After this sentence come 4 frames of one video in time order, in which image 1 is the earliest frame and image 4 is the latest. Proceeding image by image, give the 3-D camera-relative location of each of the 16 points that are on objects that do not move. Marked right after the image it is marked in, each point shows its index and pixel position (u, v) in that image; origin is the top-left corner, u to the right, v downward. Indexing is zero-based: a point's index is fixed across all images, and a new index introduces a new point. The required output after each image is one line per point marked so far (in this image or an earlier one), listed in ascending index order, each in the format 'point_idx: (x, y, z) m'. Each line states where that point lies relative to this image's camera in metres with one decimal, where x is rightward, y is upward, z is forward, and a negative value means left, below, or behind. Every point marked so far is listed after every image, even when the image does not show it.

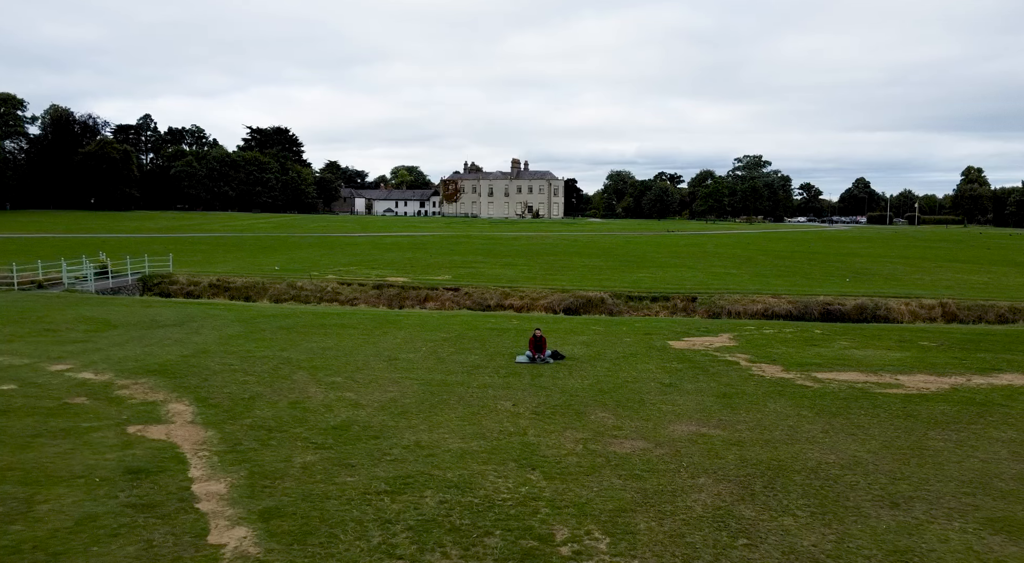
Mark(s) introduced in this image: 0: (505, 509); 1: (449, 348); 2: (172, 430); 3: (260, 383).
0: (-0.1, -3.0, +8.6) m
1: (-1.7, -1.8, +18.1) m
2: (-5.8, -2.5, +11.3) m
3: (-5.4, -2.2, +14.2) m
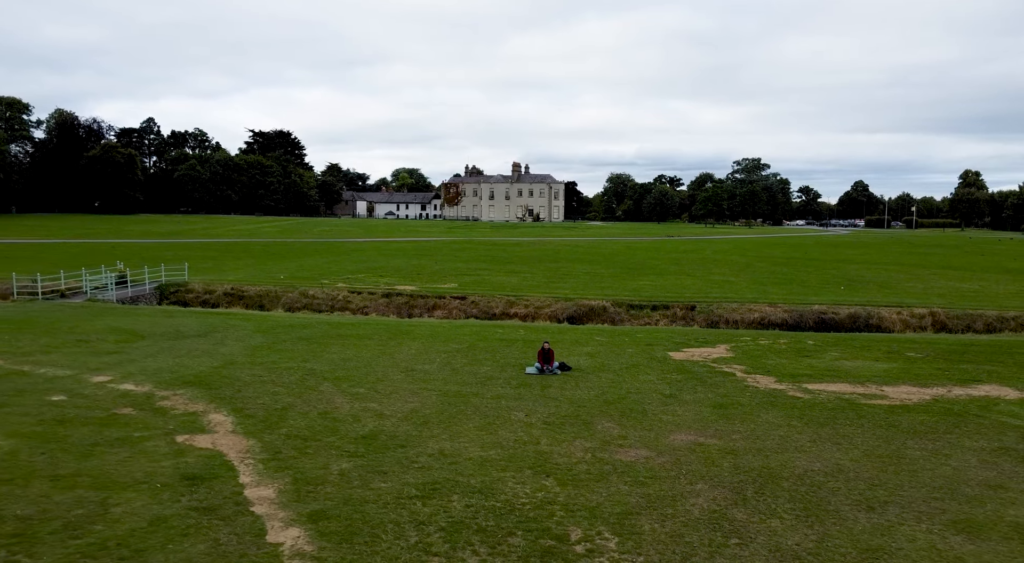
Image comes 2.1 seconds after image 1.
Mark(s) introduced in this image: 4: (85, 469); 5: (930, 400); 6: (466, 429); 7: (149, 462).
0: (+0.2, -3.4, +9.7) m
1: (-1.4, -2.3, +19.2) m
2: (-5.5, -3.0, +12.4) m
3: (-5.1, -2.6, +15.3) m
4: (-7.0, -3.1, +10.8) m
5: (+9.9, -2.8, +15.7) m
6: (-0.9, -3.0, +13.3) m
7: (-6.2, -3.1, +11.2) m
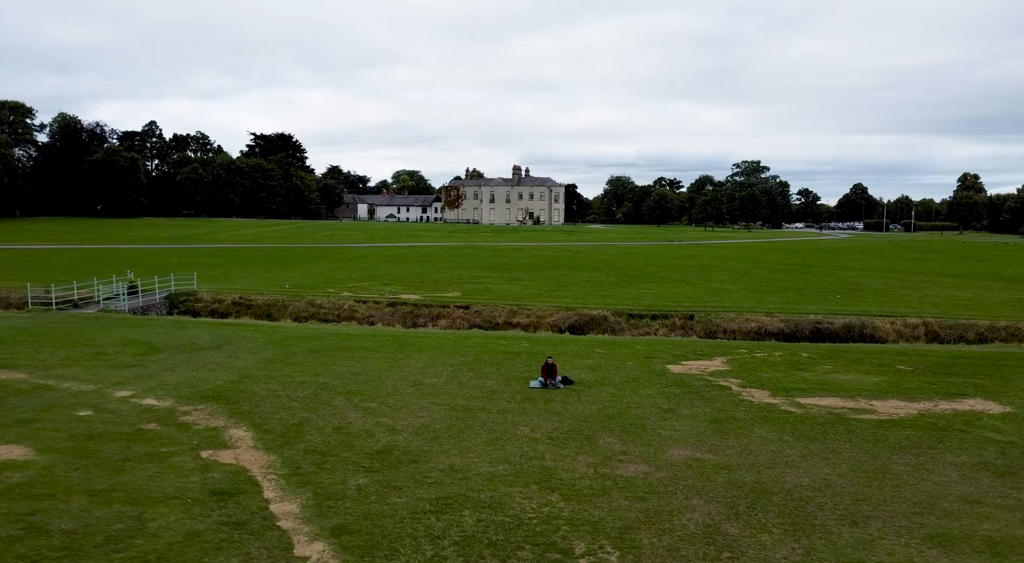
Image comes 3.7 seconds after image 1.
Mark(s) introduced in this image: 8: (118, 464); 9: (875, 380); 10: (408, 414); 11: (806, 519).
0: (+0.3, -3.9, +10.4) m
1: (-1.3, -2.7, +19.9) m
2: (-5.4, -3.4, +13.1) m
3: (-5.0, -3.1, +16.0) m
4: (-6.8, -3.5, +11.5) m
5: (+10.1, -3.3, +16.4) m
6: (-0.8, -3.4, +14.0) m
7: (-6.0, -3.5, +11.9) m
8: (-7.4, -3.4, +12.4) m
9: (+11.0, -3.0, +19.9) m
10: (-2.5, -3.2, +15.8) m
11: (+4.8, -3.9, +10.8) m
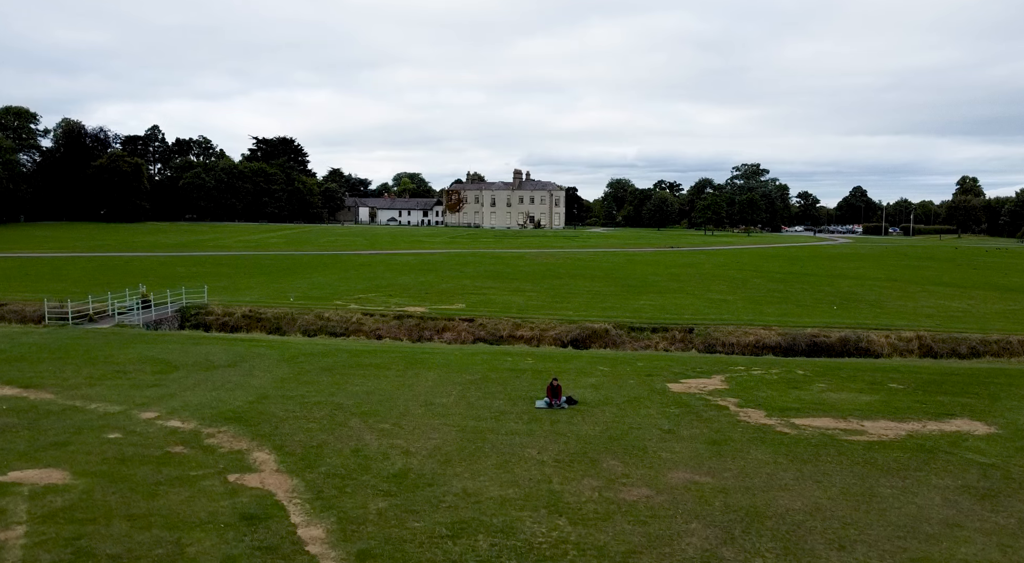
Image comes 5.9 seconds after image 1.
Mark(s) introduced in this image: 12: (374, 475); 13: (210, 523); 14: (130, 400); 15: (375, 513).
0: (+0.5, -4.6, +11.2) m
1: (-1.1, -3.5, +20.7) m
2: (-5.2, -4.1, +13.9) m
3: (-4.8, -3.8, +16.8) m
4: (-6.6, -4.2, +12.3) m
5: (+10.2, -4.0, +17.2) m
6: (-0.6, -4.2, +14.8) m
7: (-5.8, -4.2, +12.7) m
8: (-7.2, -4.1, +13.2) m
9: (+11.2, -3.7, +20.7) m
10: (-2.3, -3.9, +16.6) m
11: (+5.0, -4.6, +11.6) m
12: (-3.0, -4.2, +14.2) m
13: (-5.4, -4.3, +11.8) m
14: (-11.0, -3.4, +19.0) m
15: (-2.6, -4.4, +12.4) m
